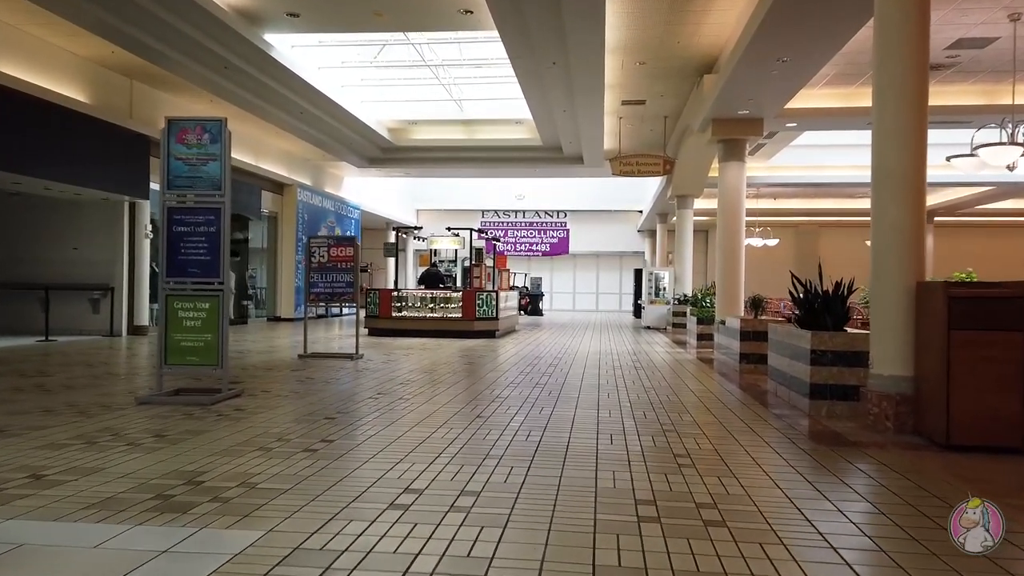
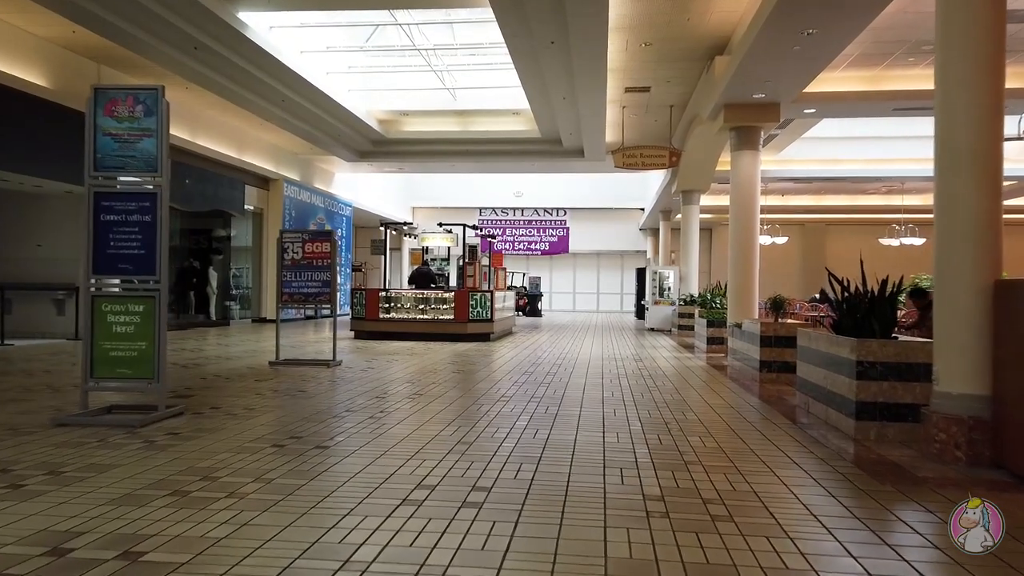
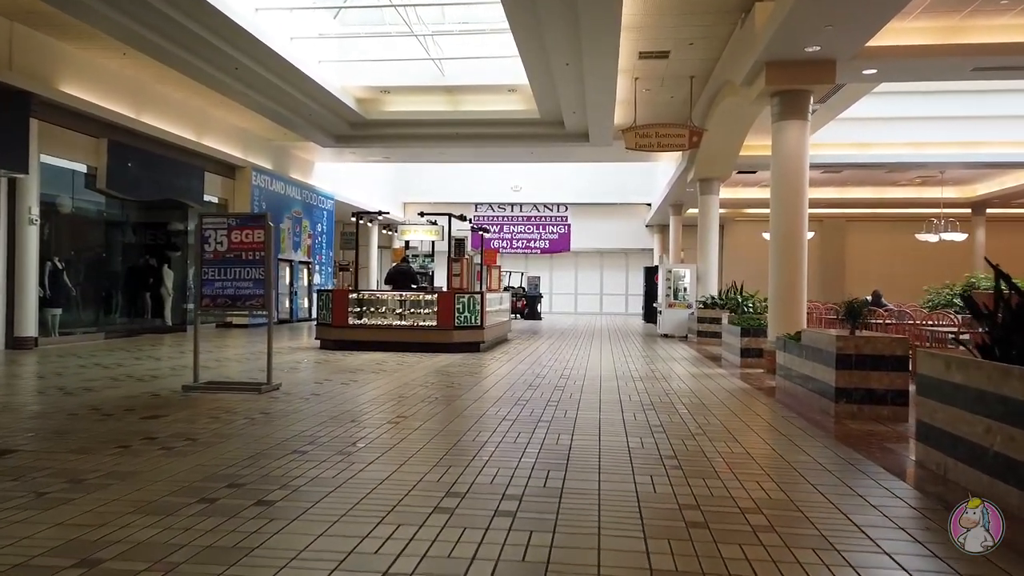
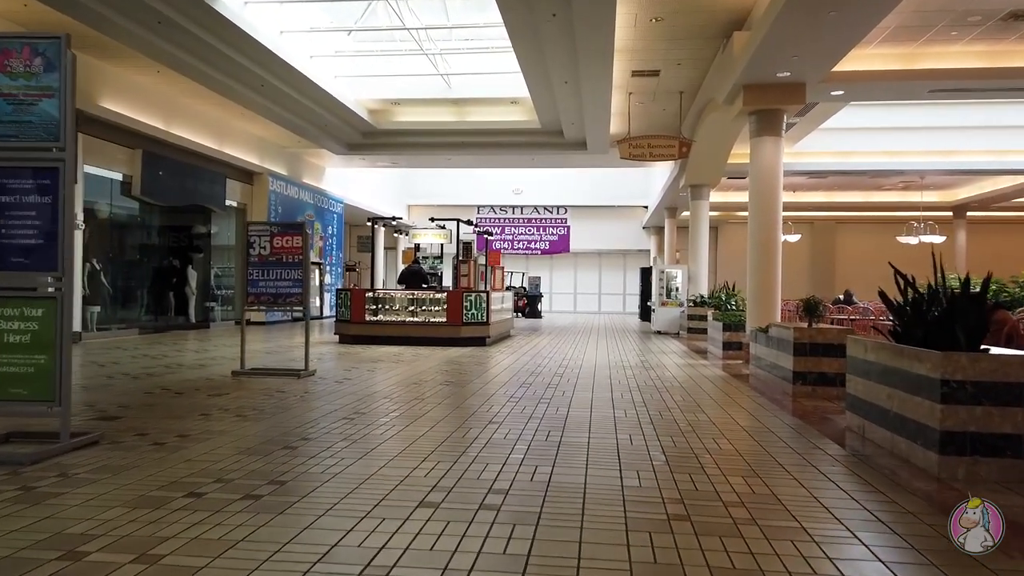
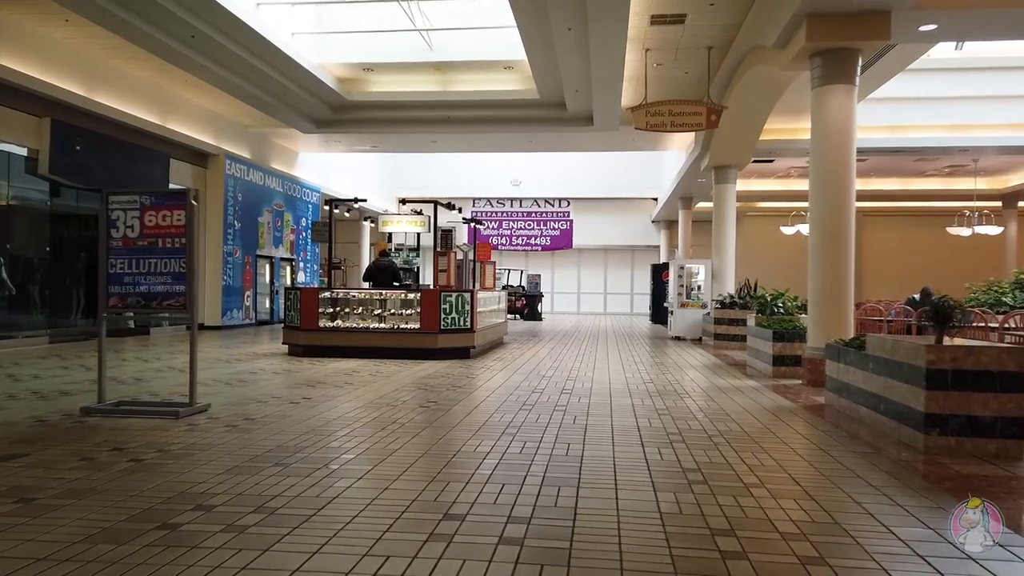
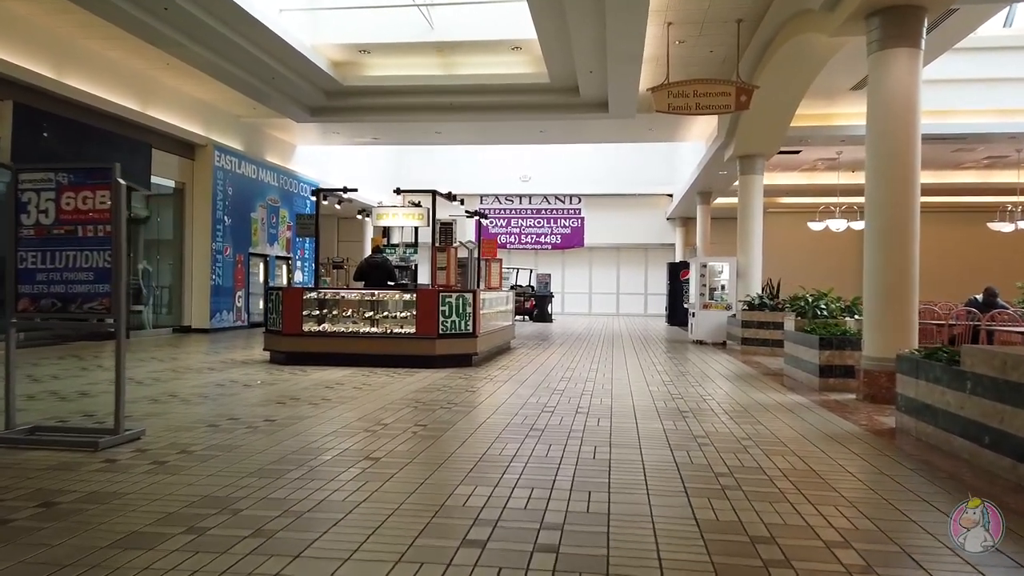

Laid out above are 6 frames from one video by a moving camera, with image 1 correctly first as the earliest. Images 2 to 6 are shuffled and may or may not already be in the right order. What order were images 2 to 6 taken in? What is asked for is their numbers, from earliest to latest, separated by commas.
2, 4, 3, 5, 6
